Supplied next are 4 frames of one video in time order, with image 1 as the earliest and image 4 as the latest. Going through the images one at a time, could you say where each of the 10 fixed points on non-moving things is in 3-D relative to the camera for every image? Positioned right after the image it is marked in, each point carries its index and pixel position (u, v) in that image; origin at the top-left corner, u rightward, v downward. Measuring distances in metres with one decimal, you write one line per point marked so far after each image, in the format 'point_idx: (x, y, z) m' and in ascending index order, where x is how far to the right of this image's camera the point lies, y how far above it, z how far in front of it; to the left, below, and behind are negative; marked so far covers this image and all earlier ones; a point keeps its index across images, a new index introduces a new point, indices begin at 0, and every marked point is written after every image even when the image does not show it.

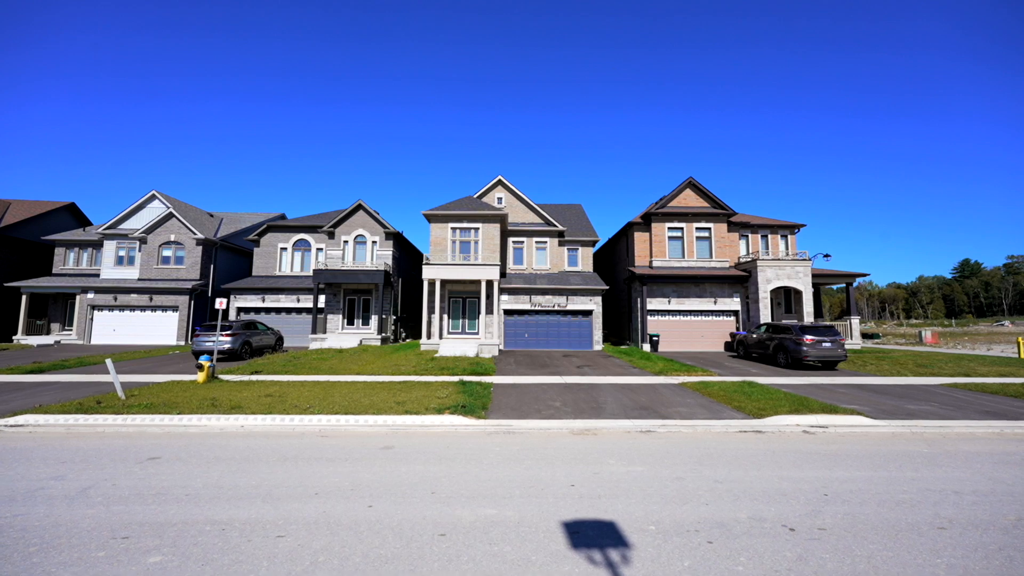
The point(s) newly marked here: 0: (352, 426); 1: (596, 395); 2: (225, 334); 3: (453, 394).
0: (-2.8, -2.4, +7.8) m
1: (+2.0, -2.6, +10.9) m
2: (-10.9, -1.7, +17.0) m
3: (-1.4, -2.5, +10.3) m
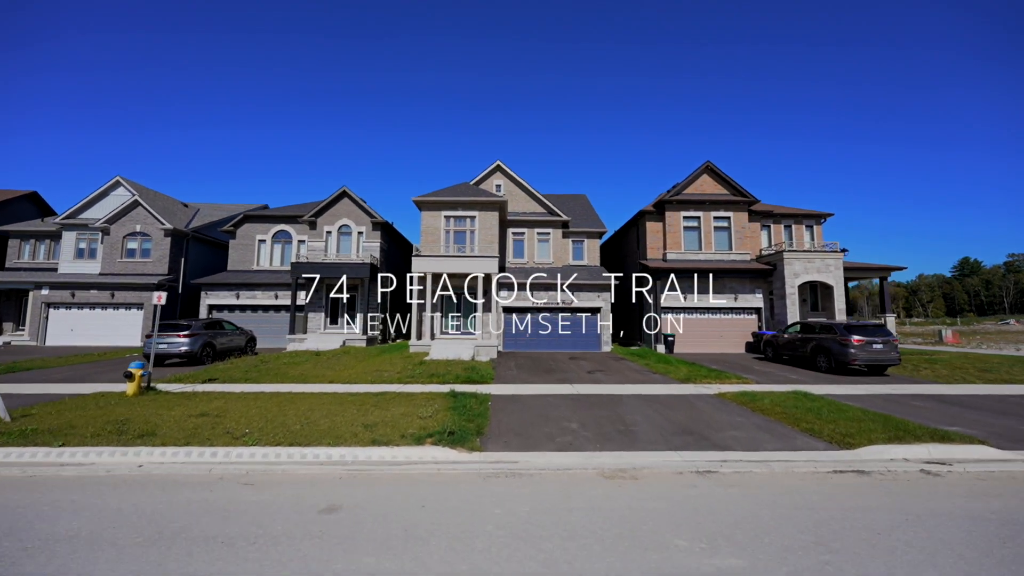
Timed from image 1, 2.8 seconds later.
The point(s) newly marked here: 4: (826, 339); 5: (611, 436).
0: (-2.7, -2.2, +5.6) m
1: (+2.1, -2.4, +8.7) m
2: (-10.9, -1.5, +14.8) m
3: (-1.3, -2.3, +8.1) m
4: (+10.1, -1.6, +14.4) m
5: (+1.5, -2.3, +6.9) m
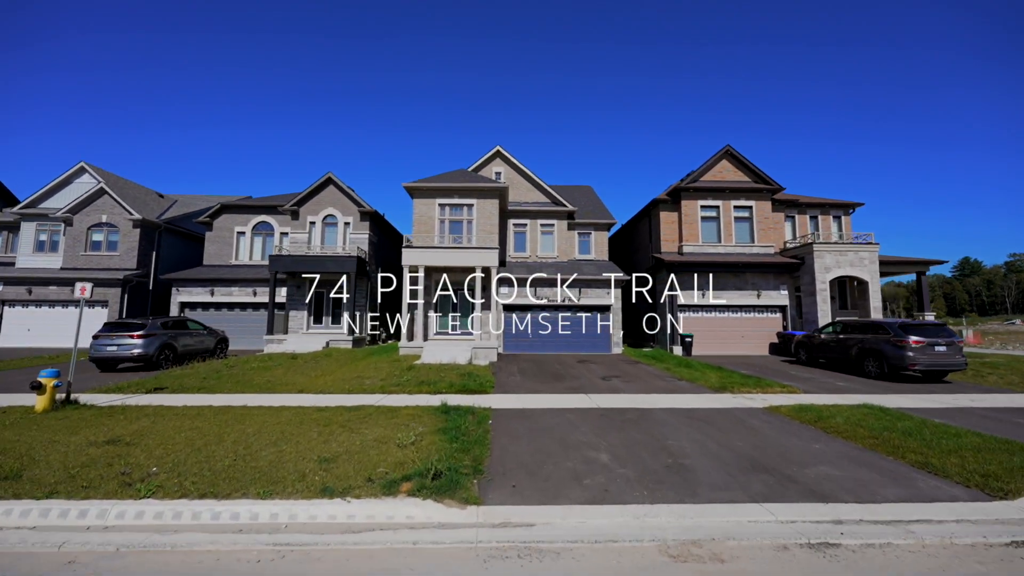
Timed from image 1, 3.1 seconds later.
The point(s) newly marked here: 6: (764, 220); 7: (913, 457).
0: (-2.6, -2.0, +3.7) m
1: (+2.2, -2.2, +6.8) m
2: (-10.8, -1.3, +12.9) m
3: (-1.2, -2.1, +6.2) m
4: (+10.2, -1.5, +12.5) m
5: (+1.6, -2.1, +5.0) m
6: (+11.2, +3.0, +19.9) m
7: (+4.9, -2.0, +5.4) m
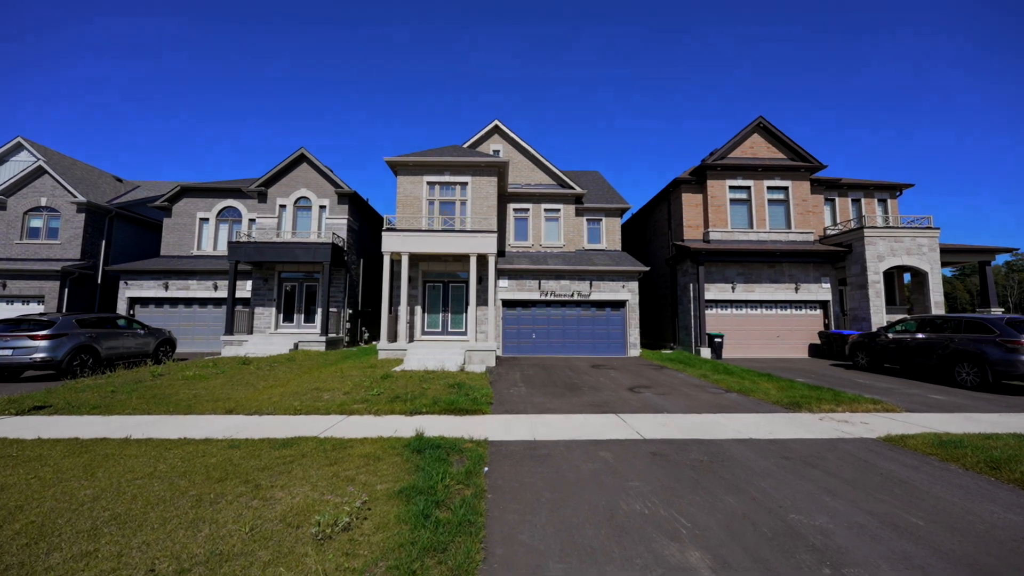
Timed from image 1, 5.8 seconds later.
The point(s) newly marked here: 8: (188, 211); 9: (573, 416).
0: (-2.5, -1.7, +1.1) m
1: (+2.3, -1.9, +4.2) m
2: (-10.8, -1.1, +10.2) m
3: (-1.1, -1.8, +3.6) m
4: (+10.2, -1.2, +9.9) m
5: (+1.7, -1.8, +2.4) m
6: (+11.2, +3.3, +17.3) m
7: (+5.0, -1.7, +2.9) m
8: (-13.7, +3.3, +19.1) m
9: (+1.0, -2.1, +7.2) m
